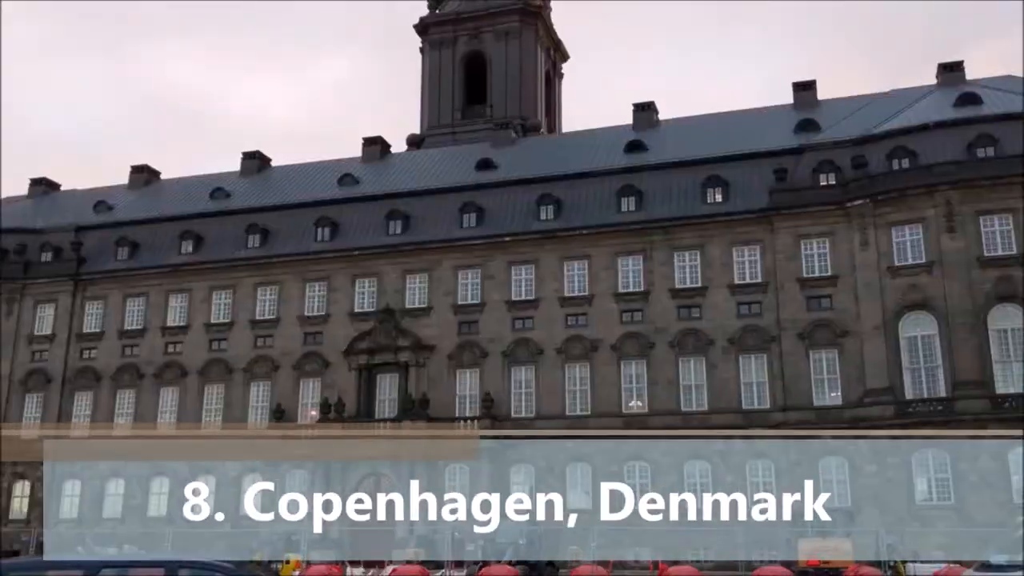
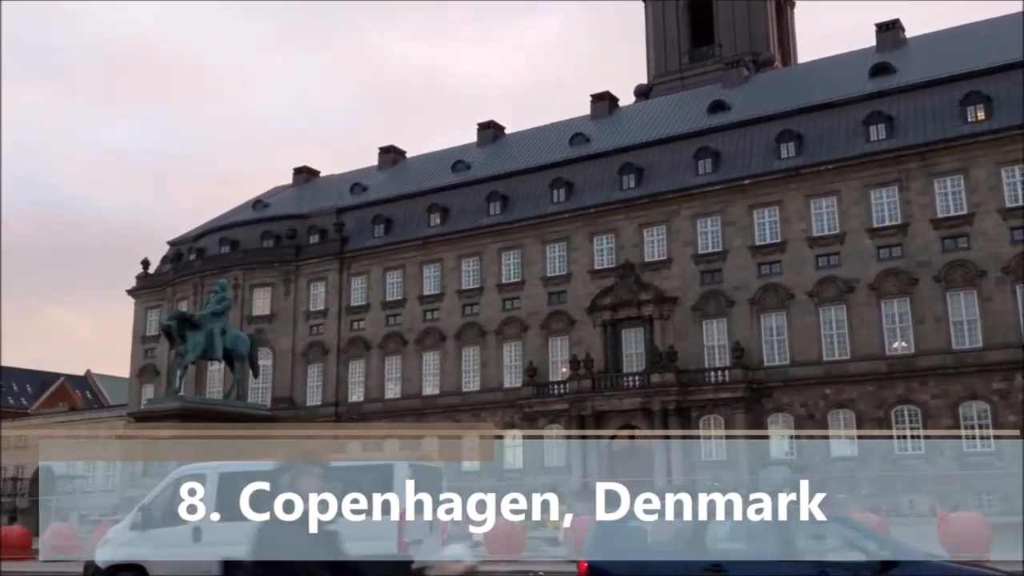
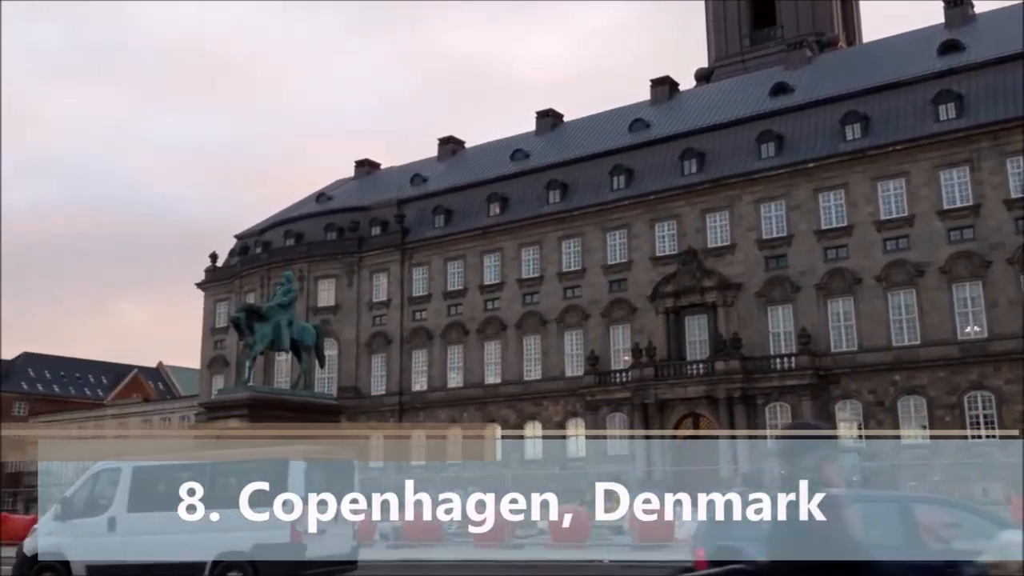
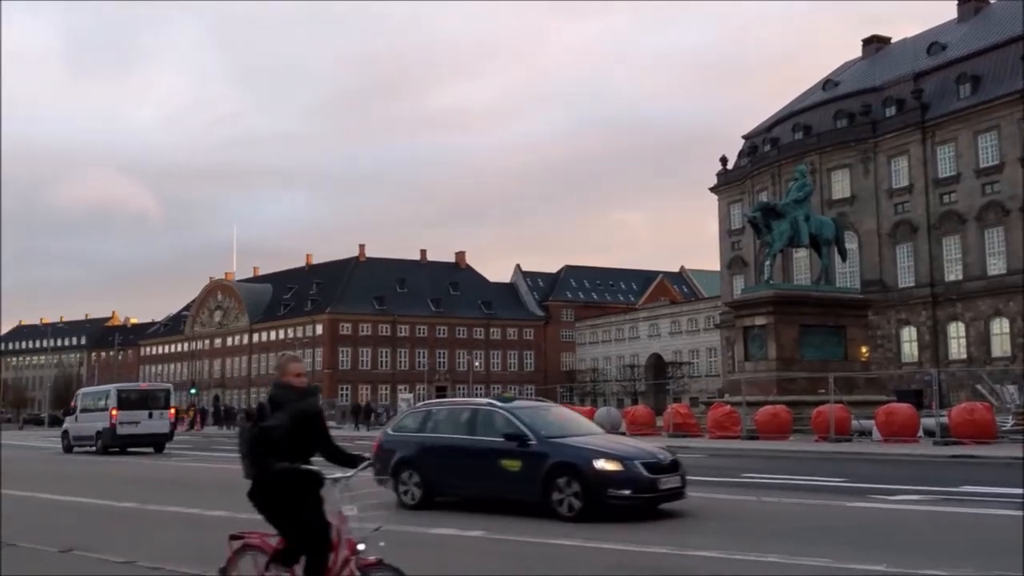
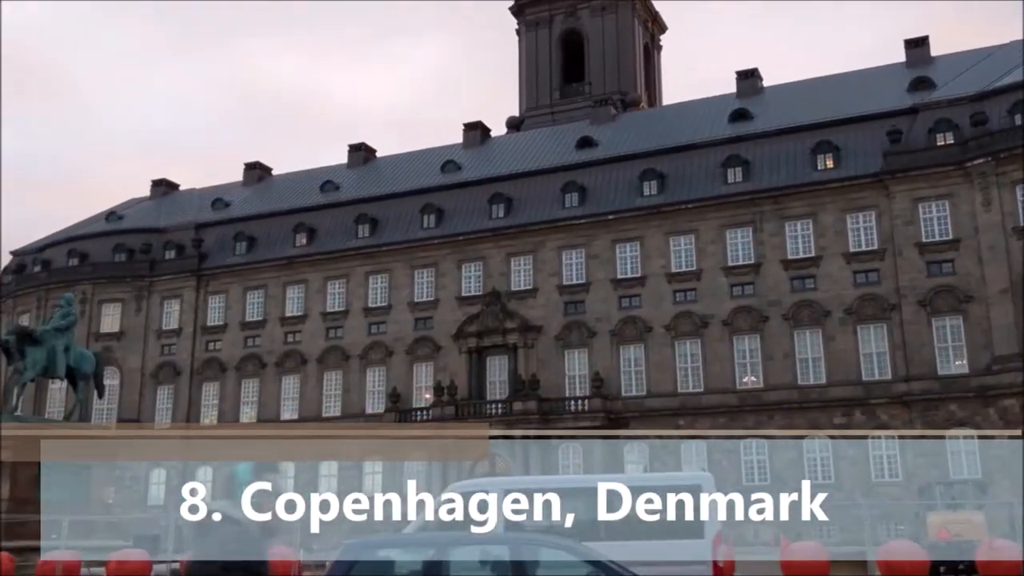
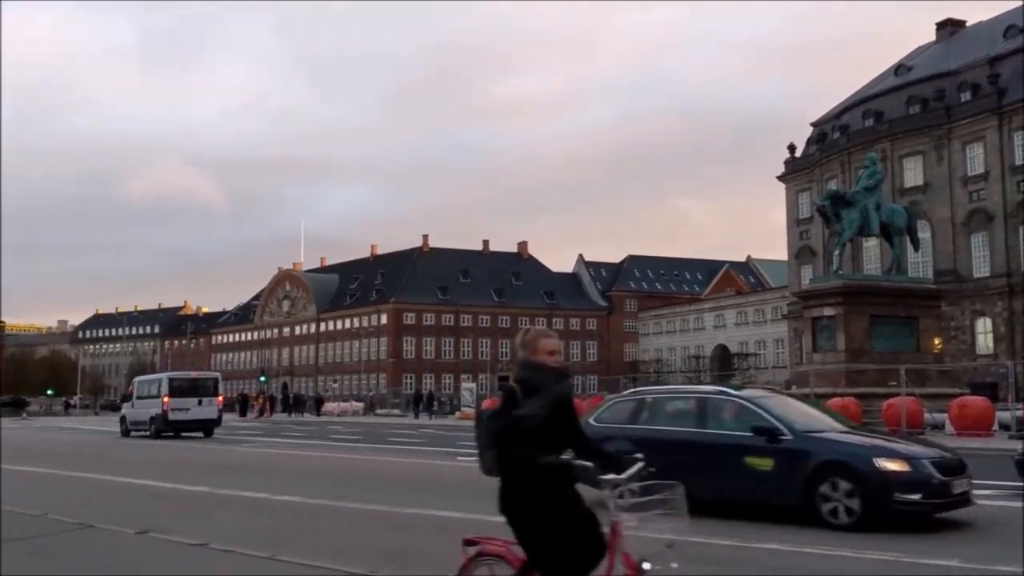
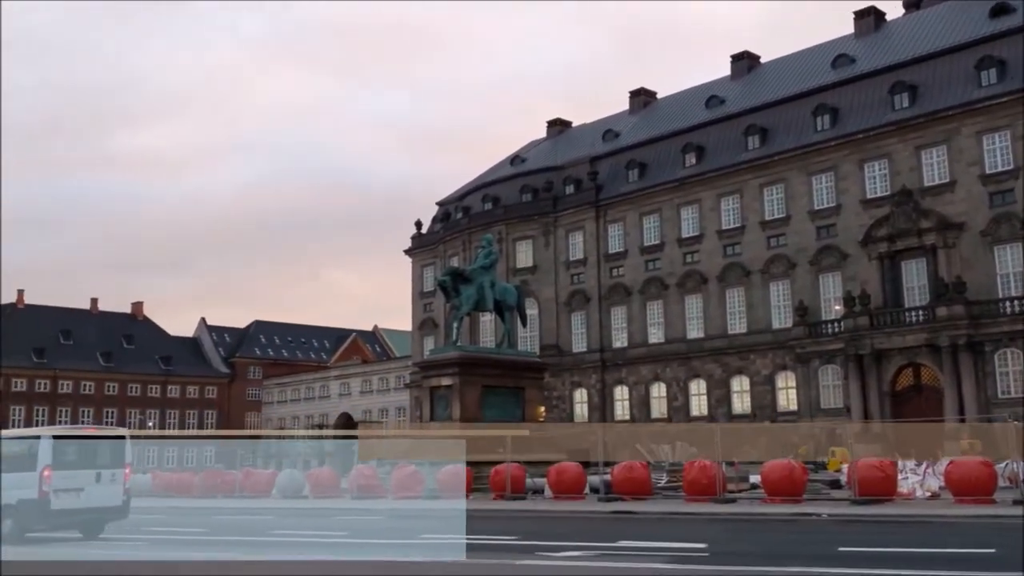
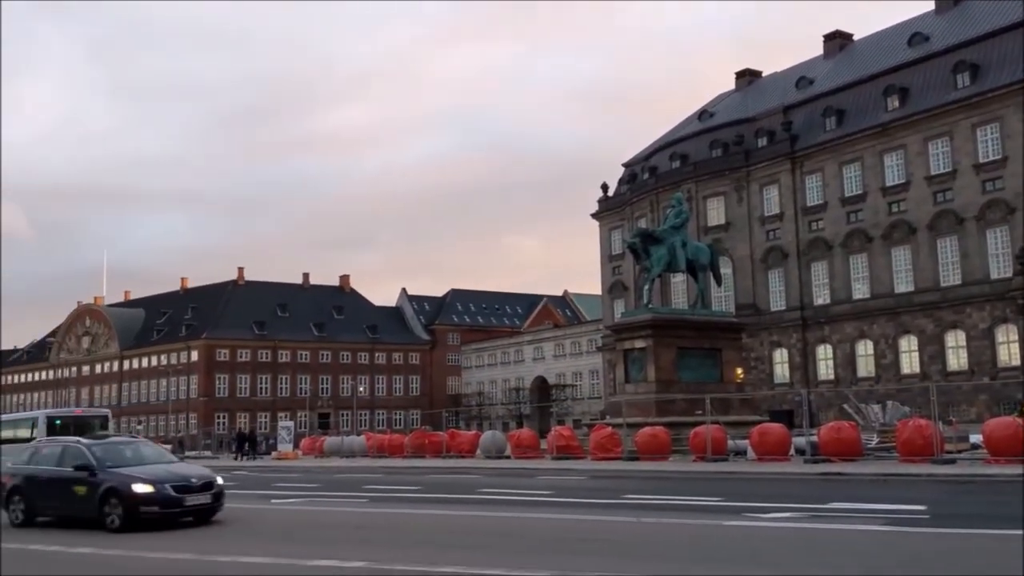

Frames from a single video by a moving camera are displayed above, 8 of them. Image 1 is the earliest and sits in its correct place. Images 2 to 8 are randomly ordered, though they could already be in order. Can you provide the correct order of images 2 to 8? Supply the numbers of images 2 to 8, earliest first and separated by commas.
5, 2, 3, 7, 8, 4, 6
